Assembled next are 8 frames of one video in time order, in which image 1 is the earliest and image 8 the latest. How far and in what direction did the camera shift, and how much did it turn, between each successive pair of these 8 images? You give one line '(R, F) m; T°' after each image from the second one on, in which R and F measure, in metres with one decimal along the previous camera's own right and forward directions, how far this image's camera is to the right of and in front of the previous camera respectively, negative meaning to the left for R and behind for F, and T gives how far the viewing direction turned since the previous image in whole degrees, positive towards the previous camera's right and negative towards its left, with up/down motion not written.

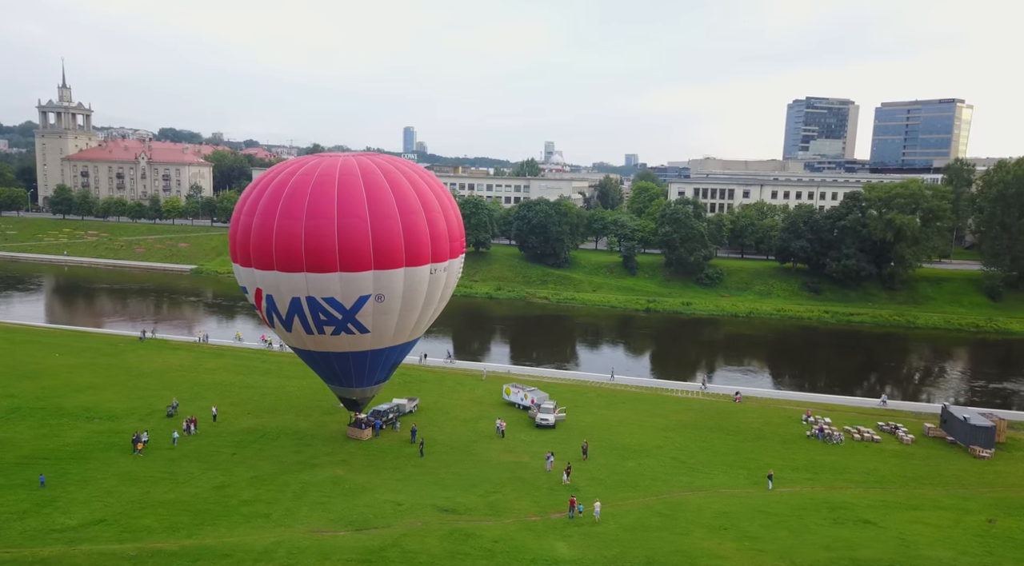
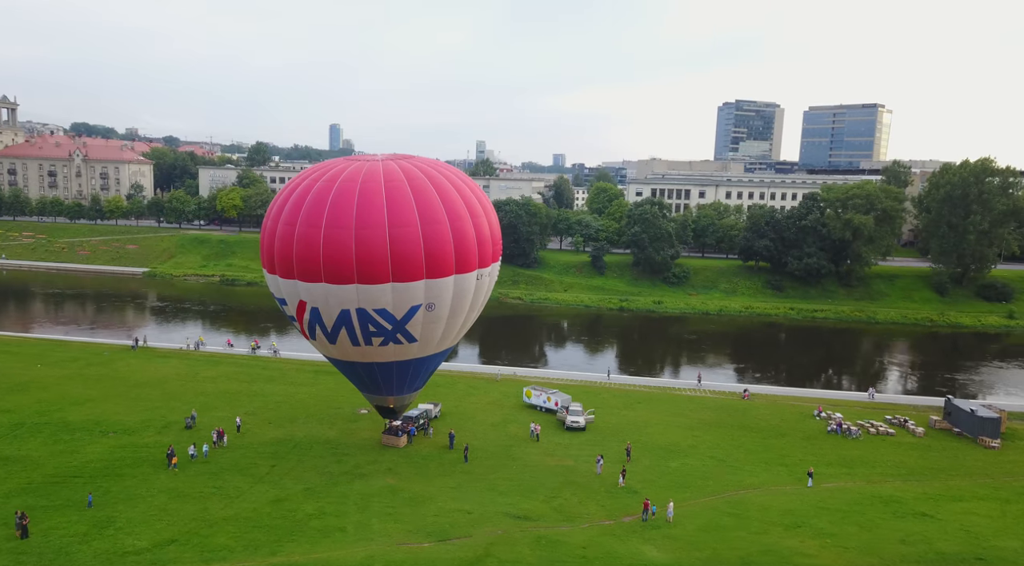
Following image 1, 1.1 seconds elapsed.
(-3.0, +0.4) m; +4°
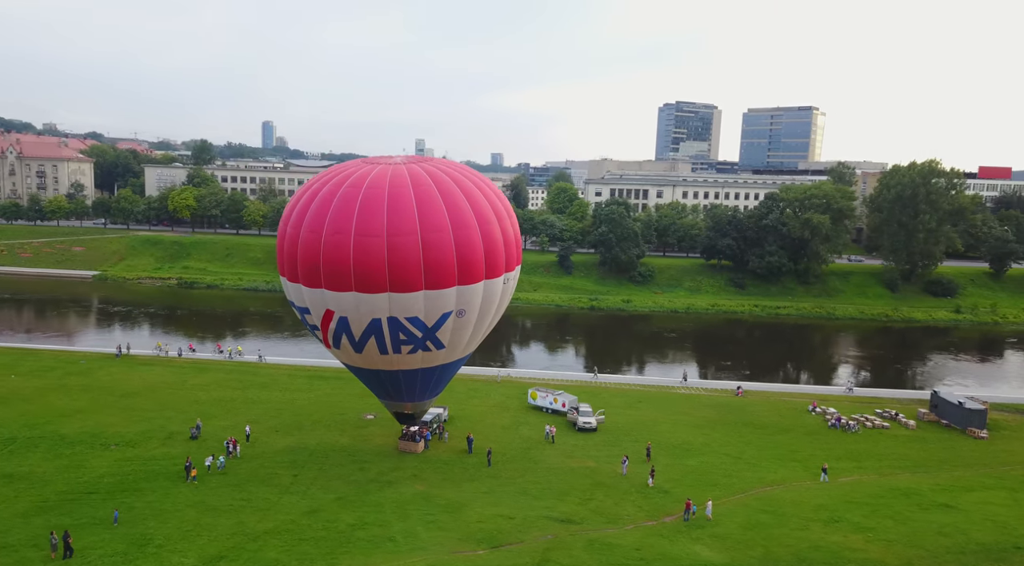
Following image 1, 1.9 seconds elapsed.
(-2.1, +0.2) m; +4°
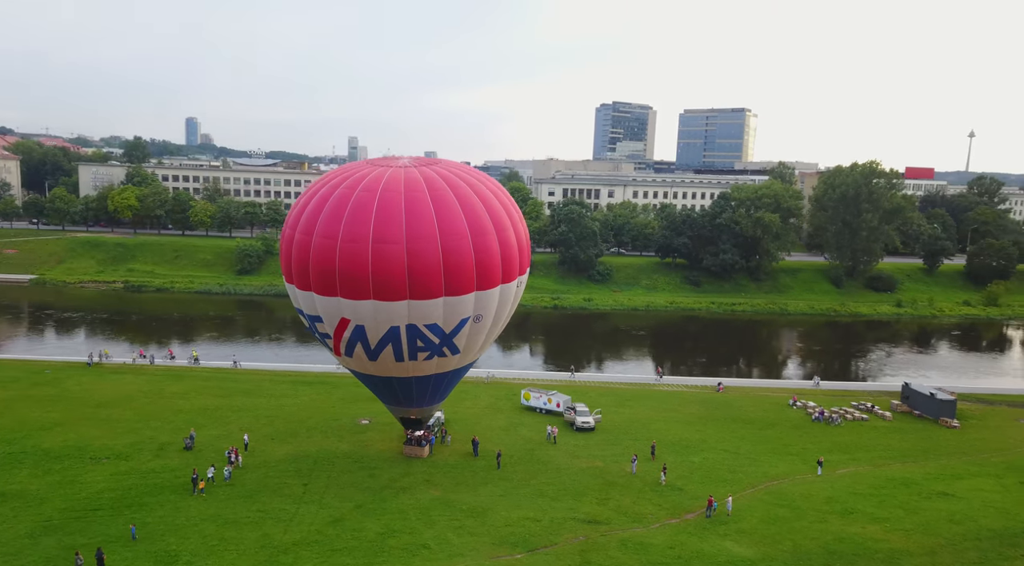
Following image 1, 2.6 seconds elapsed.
(-1.9, +0.1) m; +4°
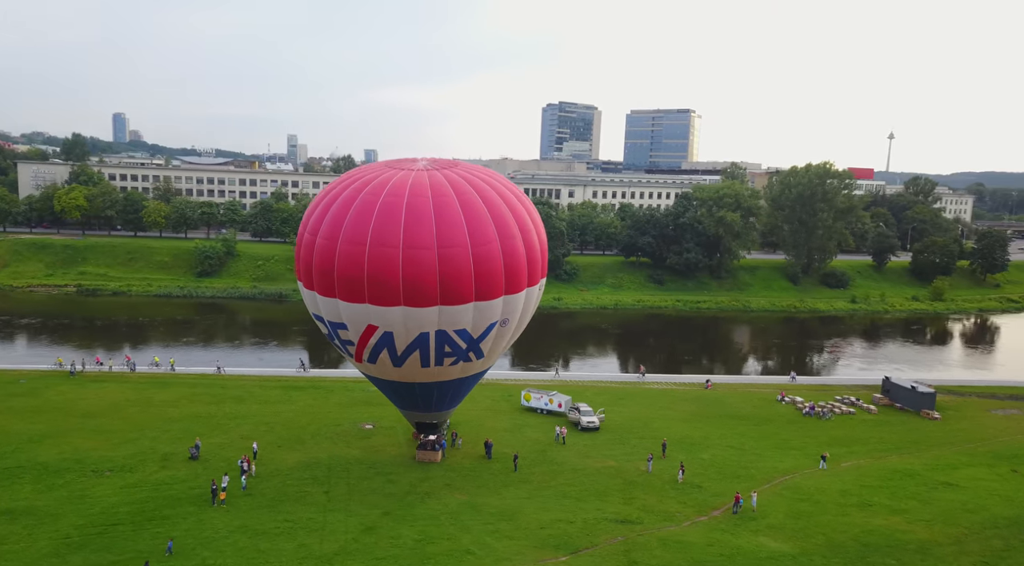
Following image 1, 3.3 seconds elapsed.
(-1.9, +0.1) m; +4°
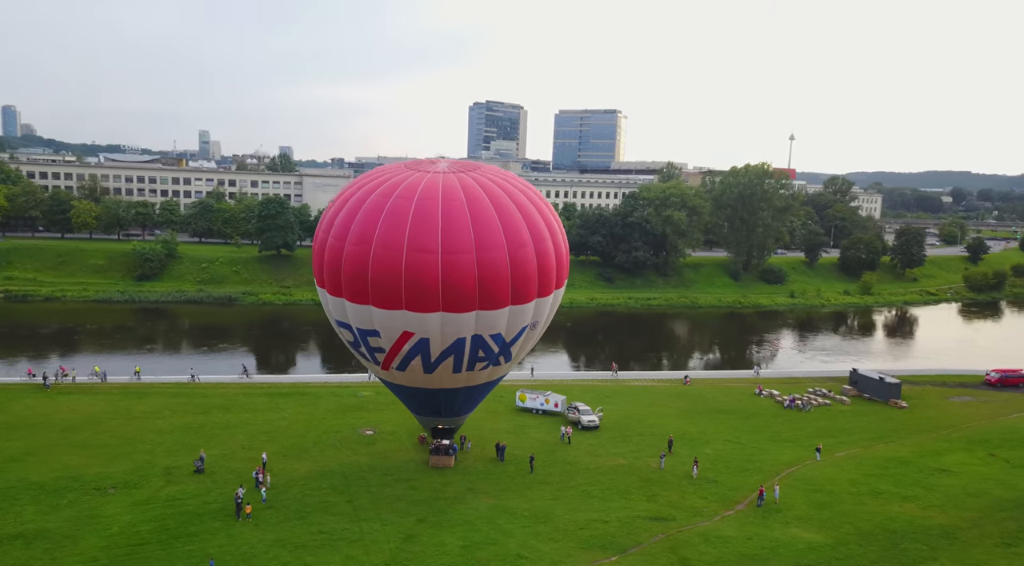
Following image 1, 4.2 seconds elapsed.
(-2.4, +0.1) m; +5°
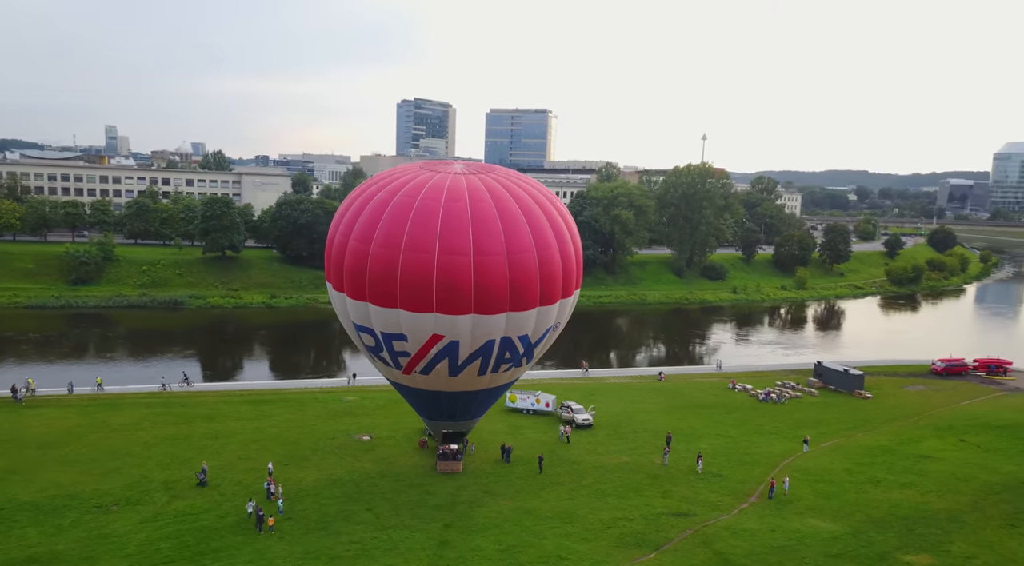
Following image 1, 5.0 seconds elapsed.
(-2.1, 0.0) m; +5°
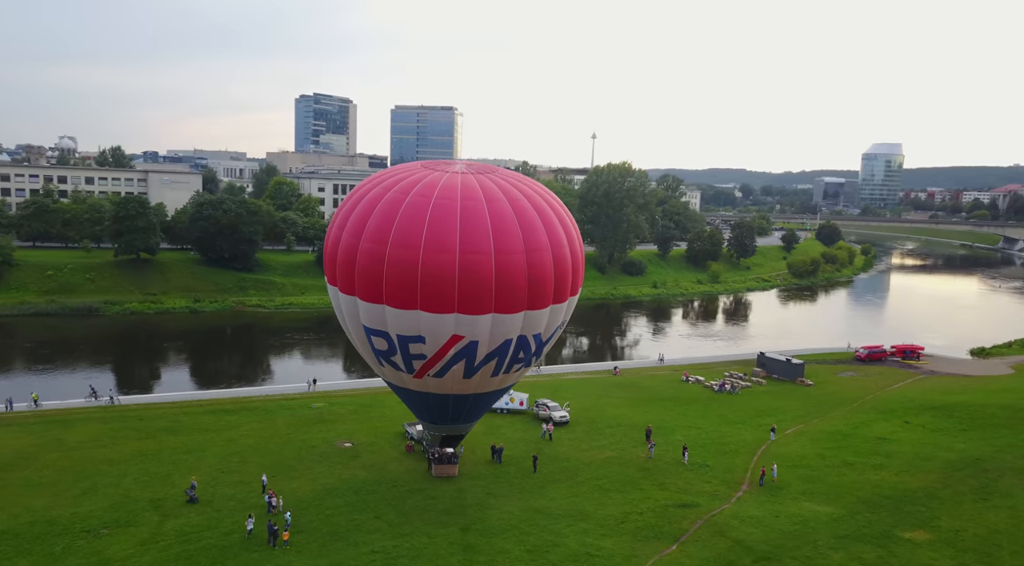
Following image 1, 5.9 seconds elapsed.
(-2.4, 0.0) m; +7°
